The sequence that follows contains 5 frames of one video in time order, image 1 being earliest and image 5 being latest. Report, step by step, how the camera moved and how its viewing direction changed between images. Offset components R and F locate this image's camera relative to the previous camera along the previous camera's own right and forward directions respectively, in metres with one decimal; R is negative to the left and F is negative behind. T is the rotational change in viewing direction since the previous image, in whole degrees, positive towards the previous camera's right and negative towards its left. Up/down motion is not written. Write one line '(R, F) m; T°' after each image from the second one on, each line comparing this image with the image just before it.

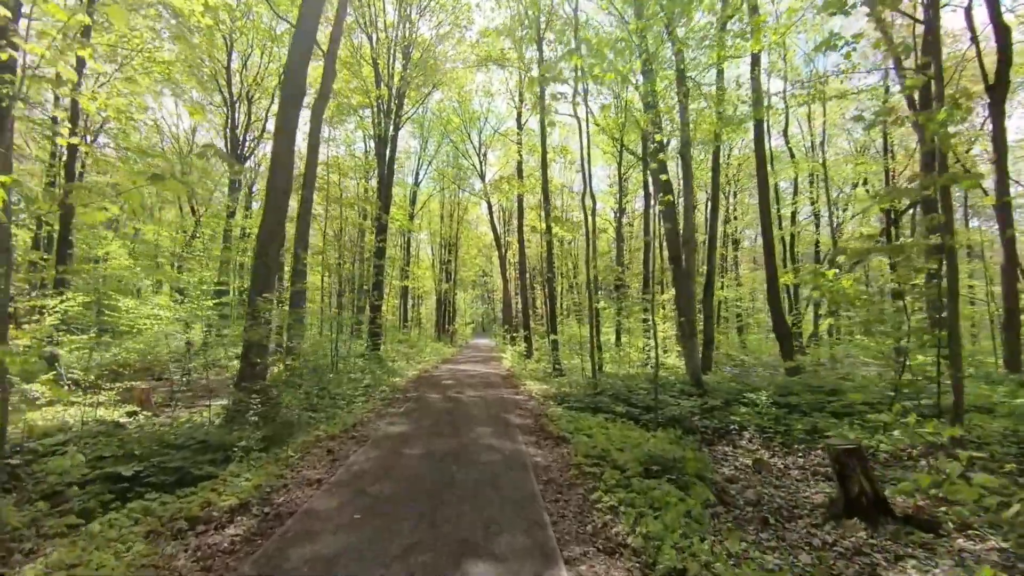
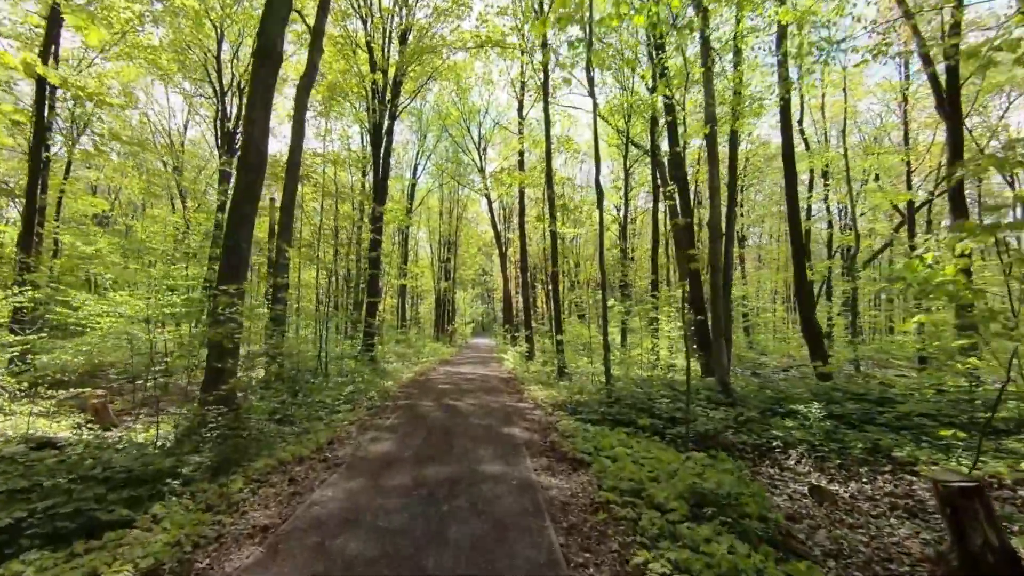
(-0.1, +1.0) m; 0°
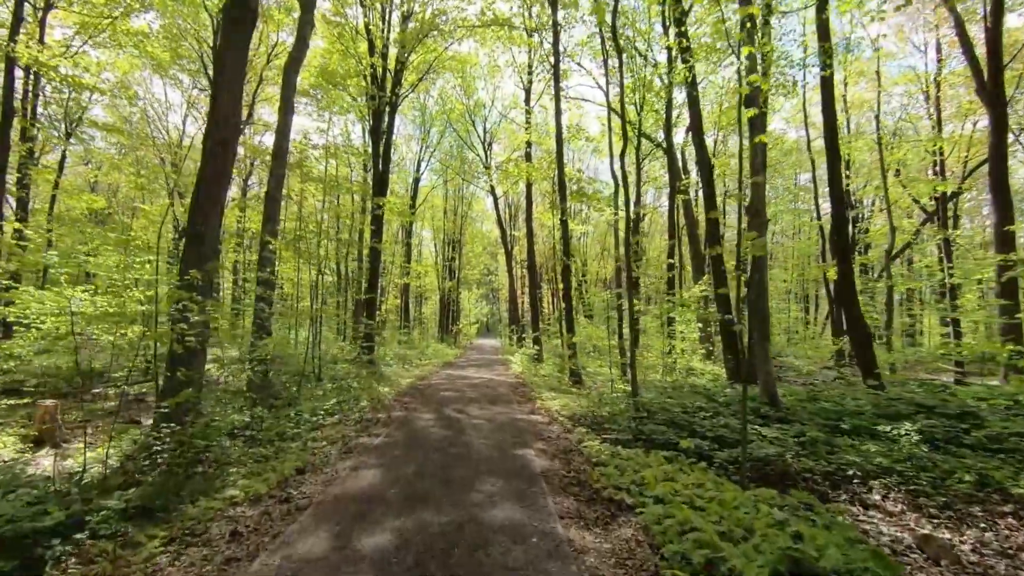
(-0.1, +1.1) m; -1°
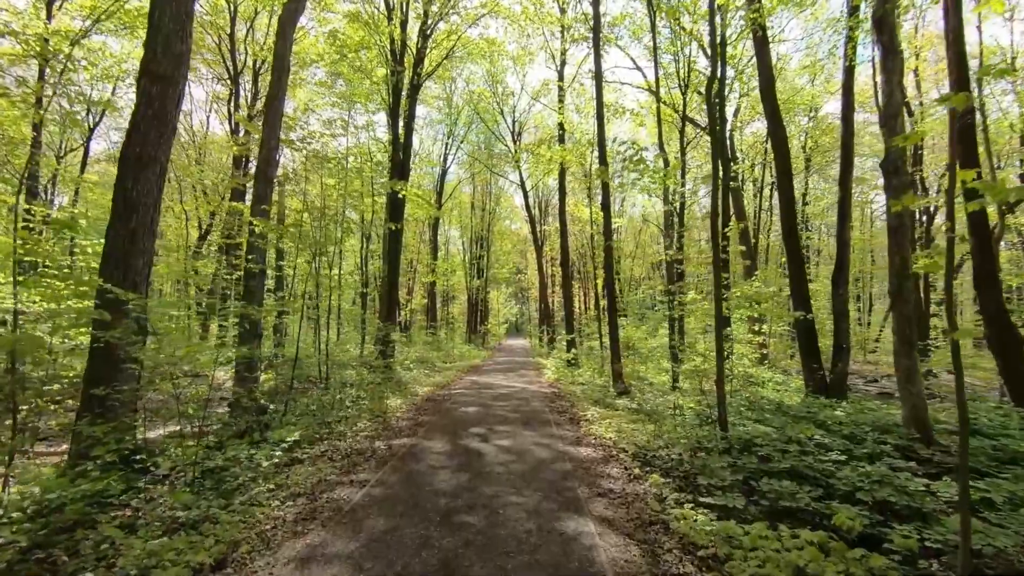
(-0.1, +1.8) m; -3°
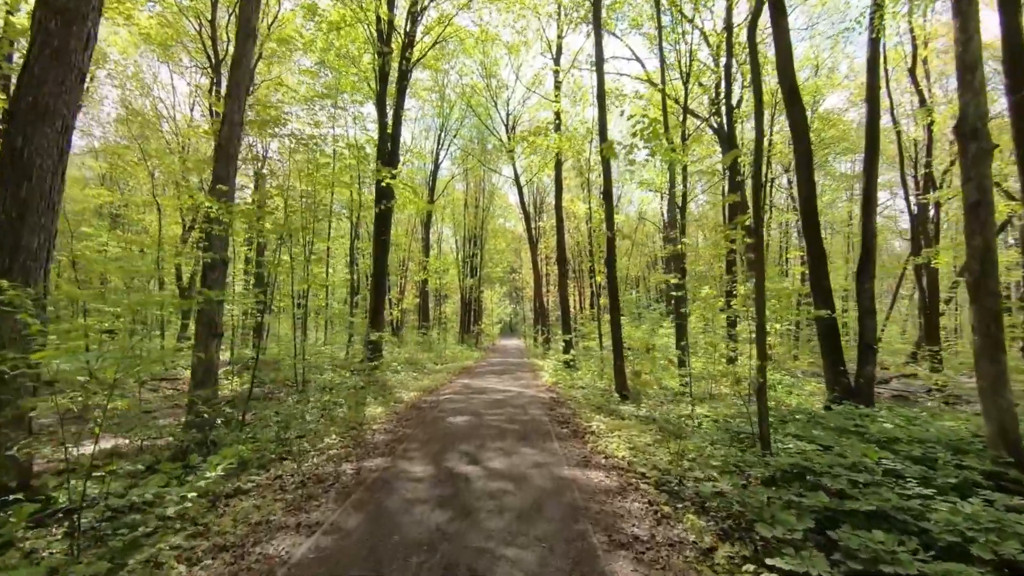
(0.0, +0.9) m; +1°
